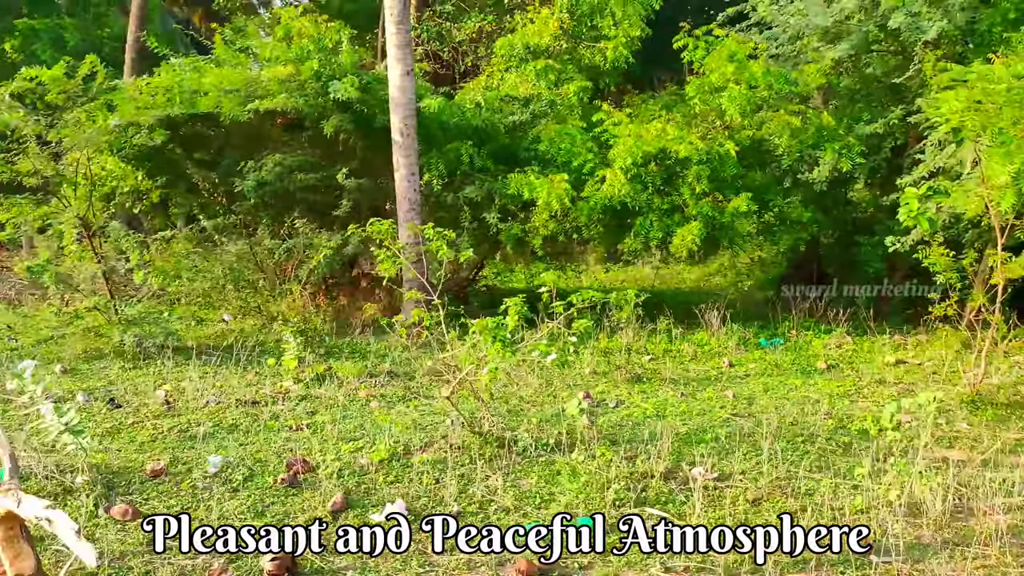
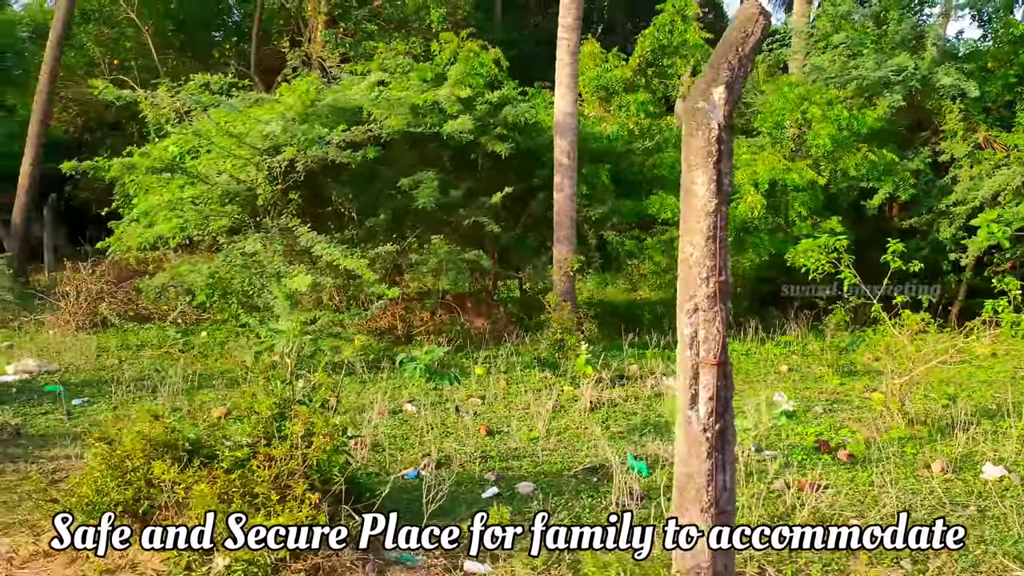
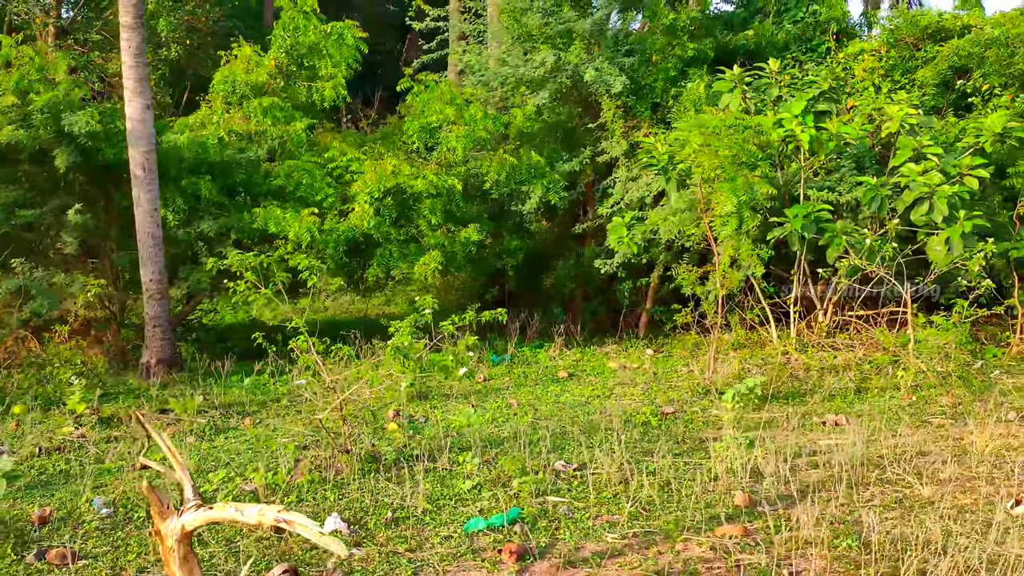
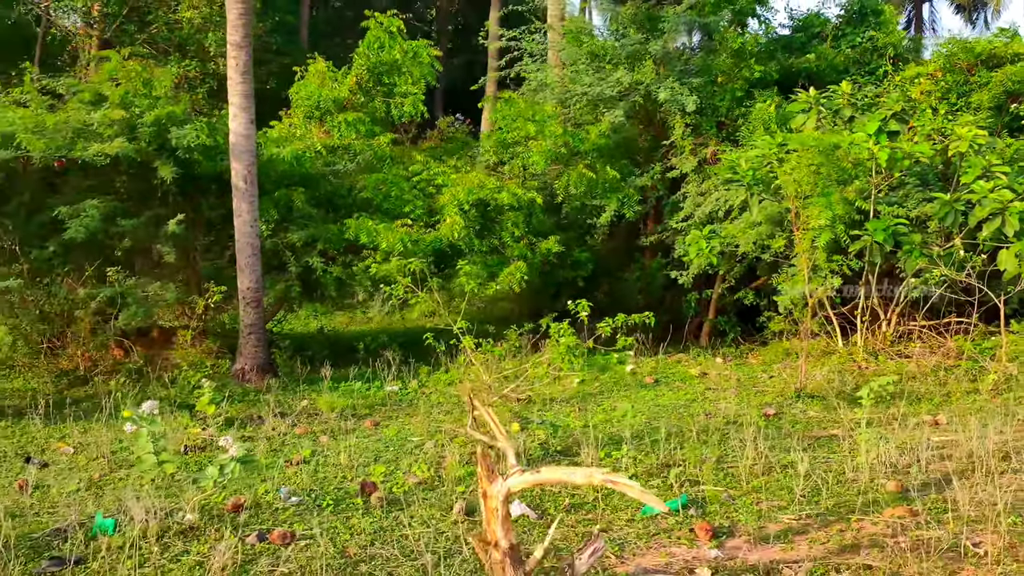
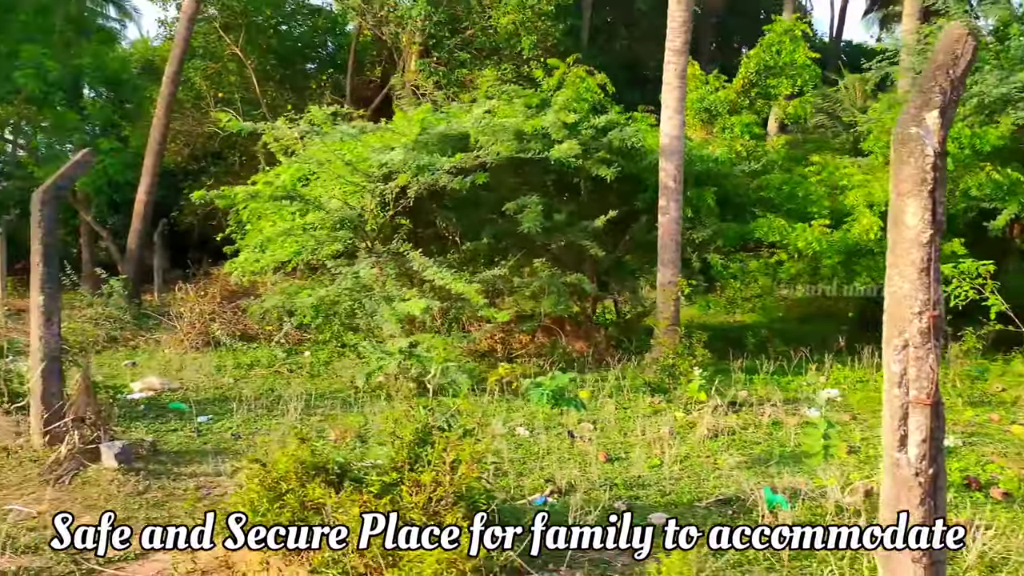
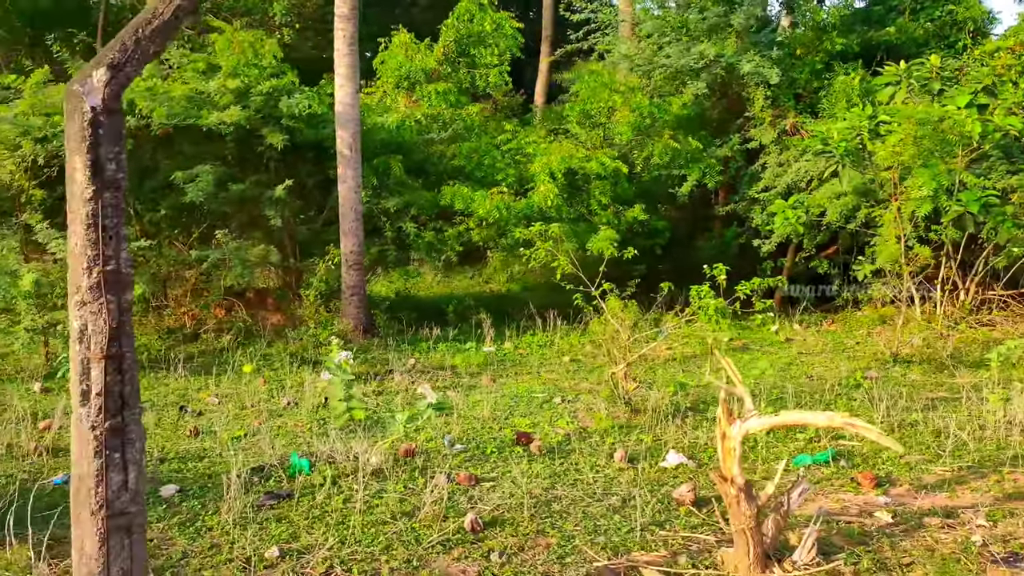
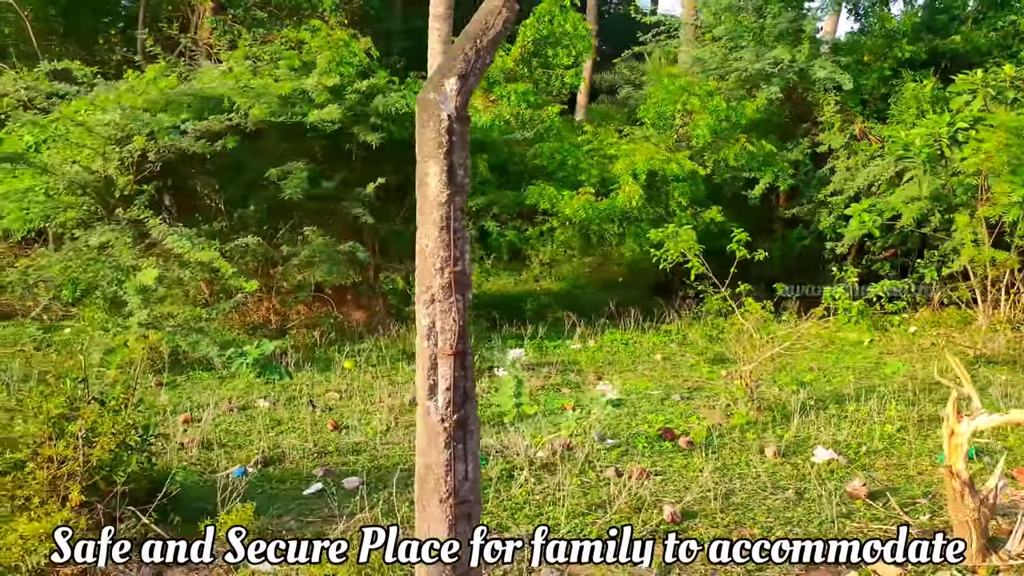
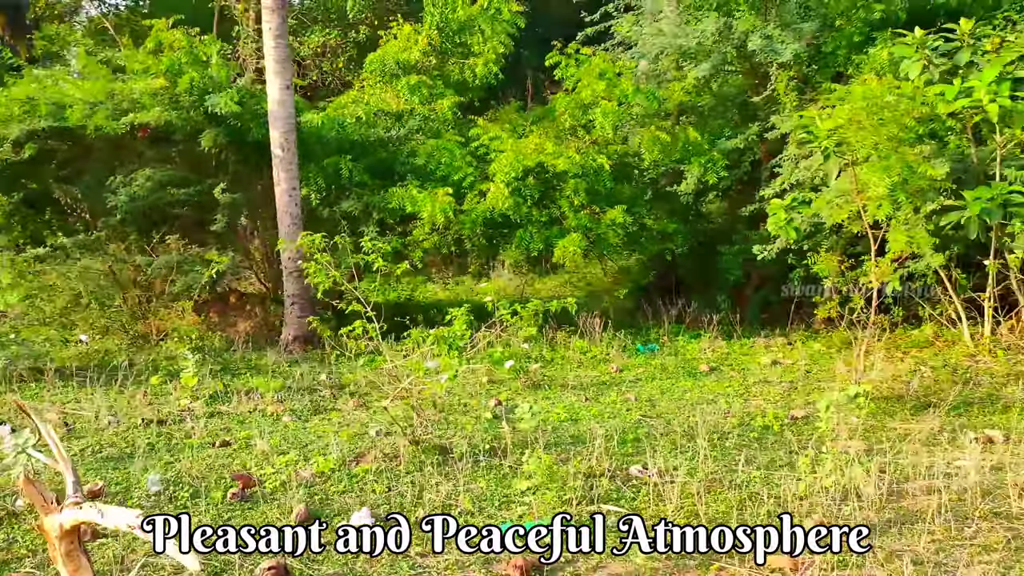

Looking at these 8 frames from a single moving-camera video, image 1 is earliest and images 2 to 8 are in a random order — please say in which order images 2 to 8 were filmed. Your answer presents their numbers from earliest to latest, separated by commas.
8, 3, 4, 6, 7, 2, 5
